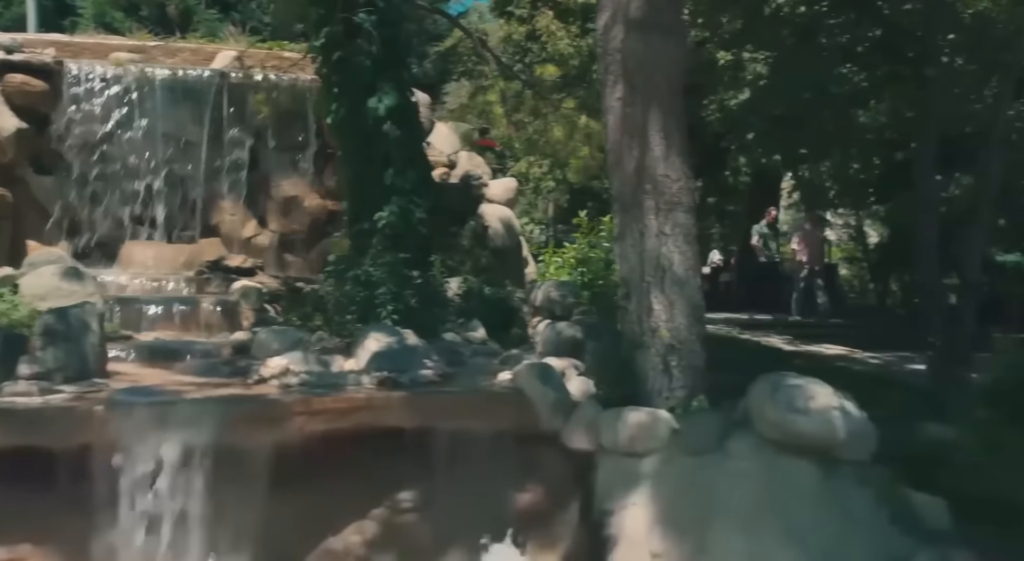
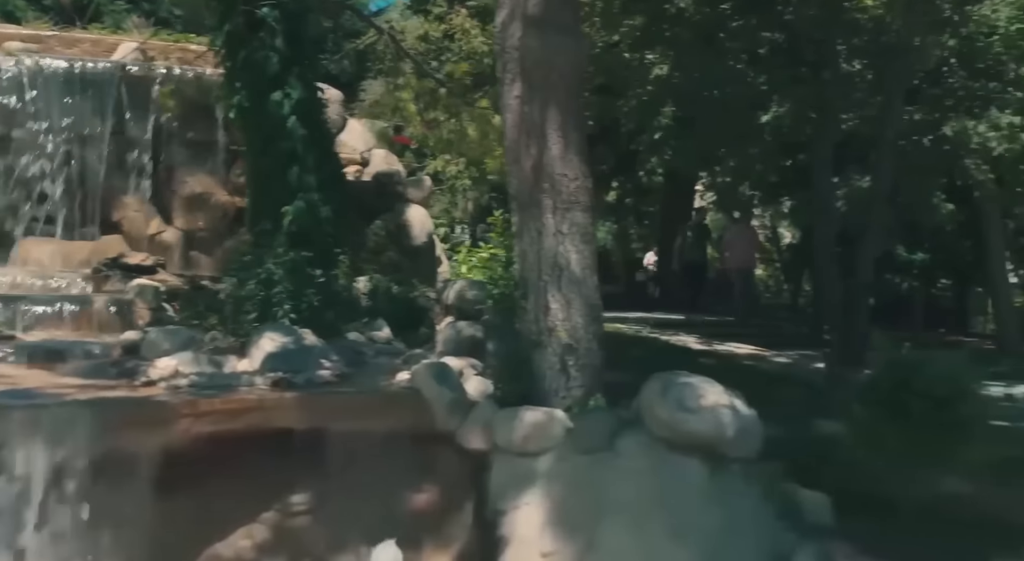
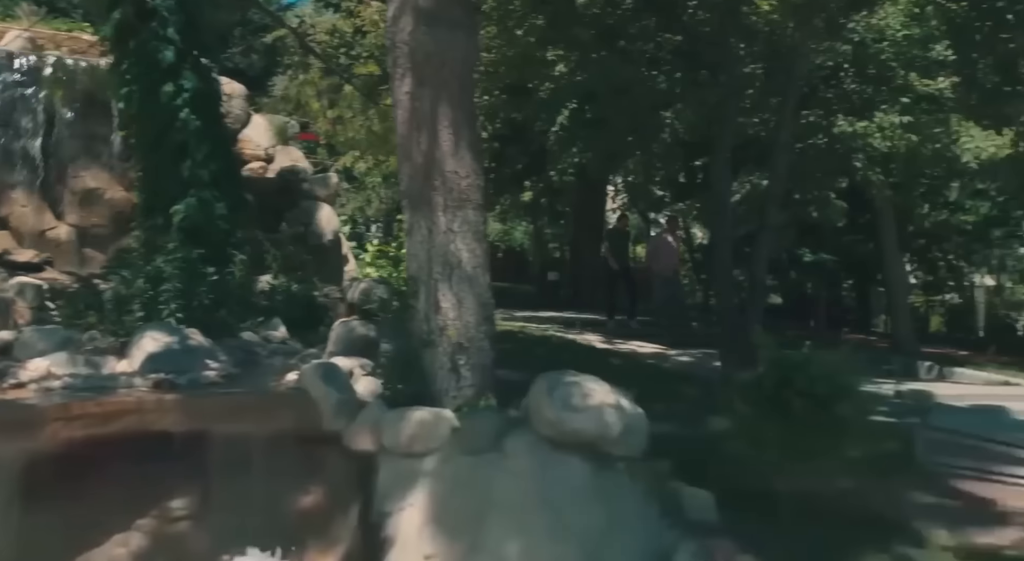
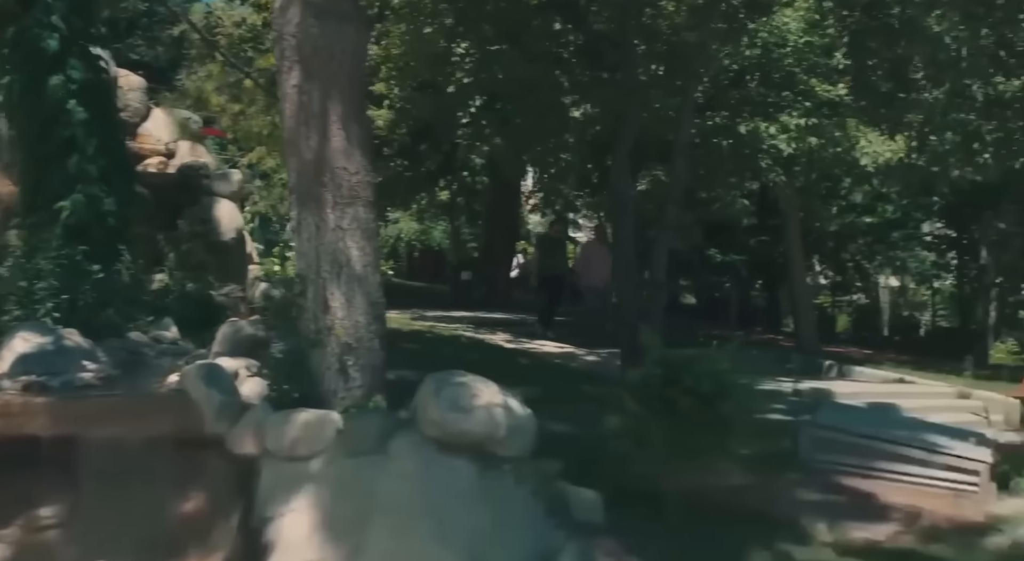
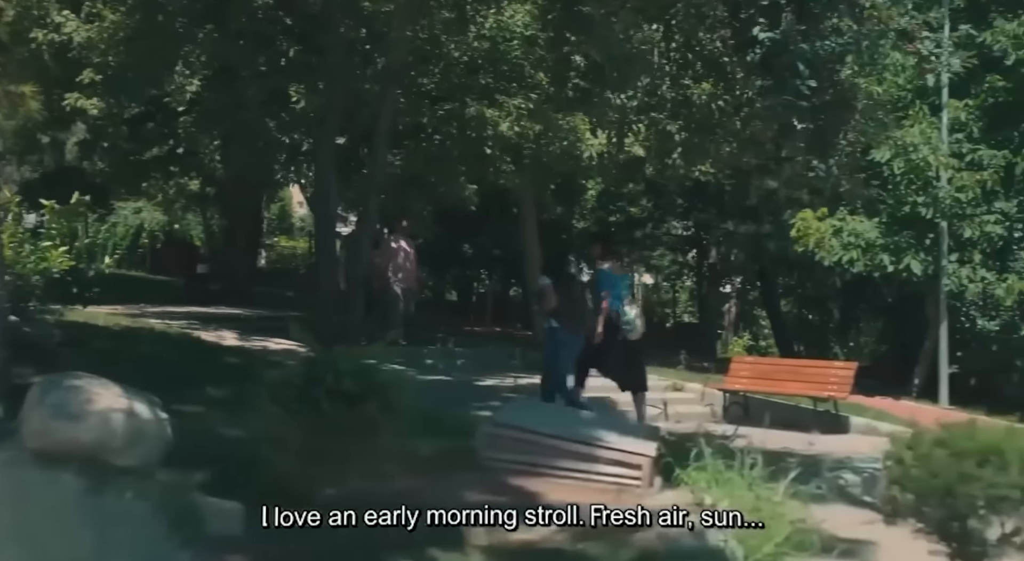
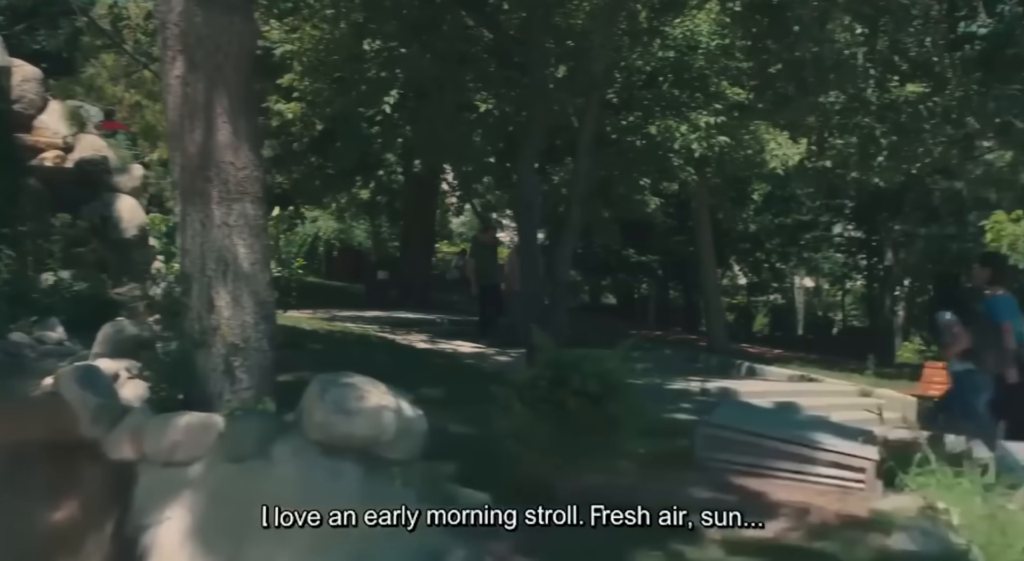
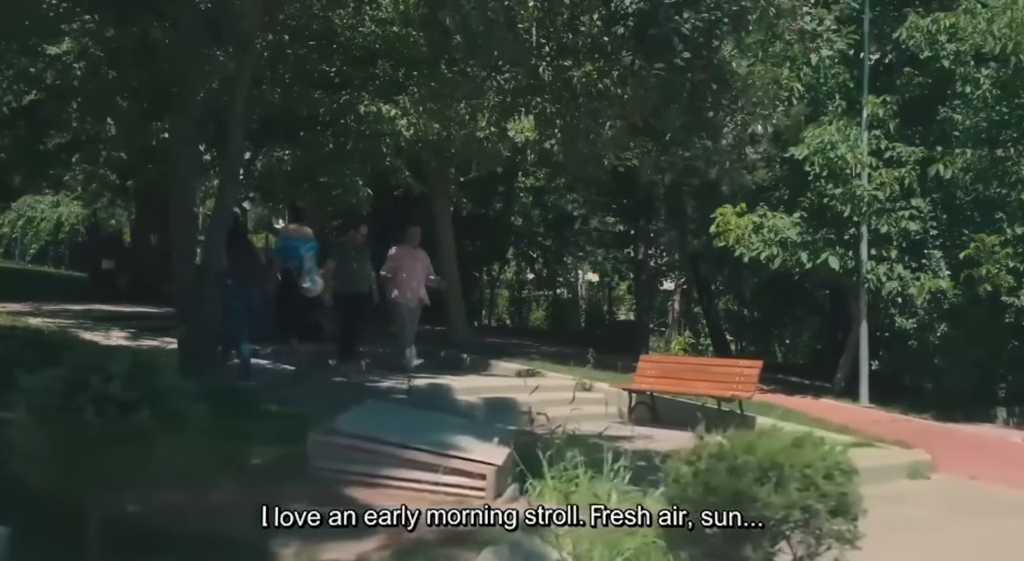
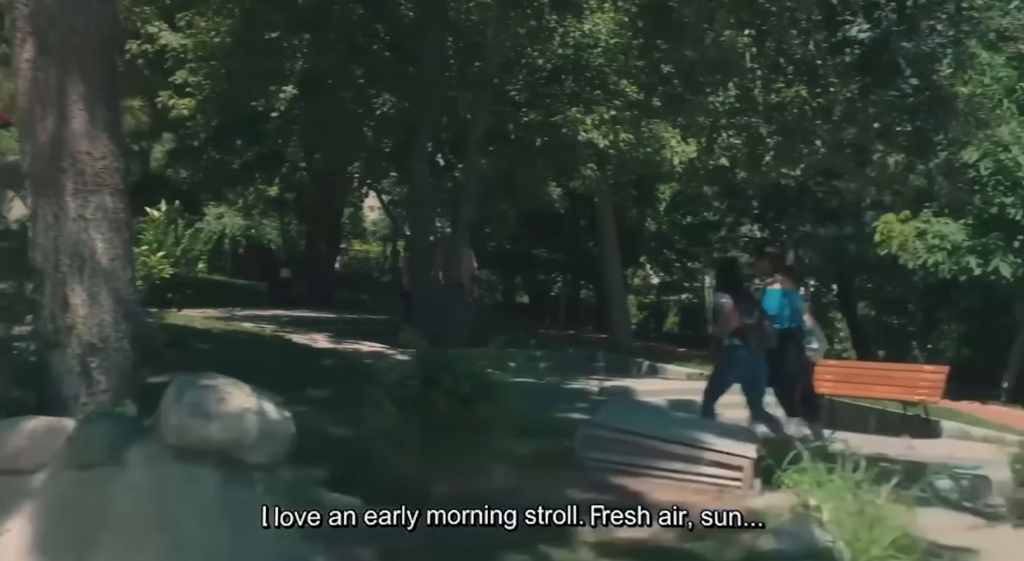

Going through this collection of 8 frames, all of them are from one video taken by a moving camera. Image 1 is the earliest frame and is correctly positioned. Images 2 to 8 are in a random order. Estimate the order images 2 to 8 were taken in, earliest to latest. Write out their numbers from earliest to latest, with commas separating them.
2, 3, 4, 6, 8, 5, 7
